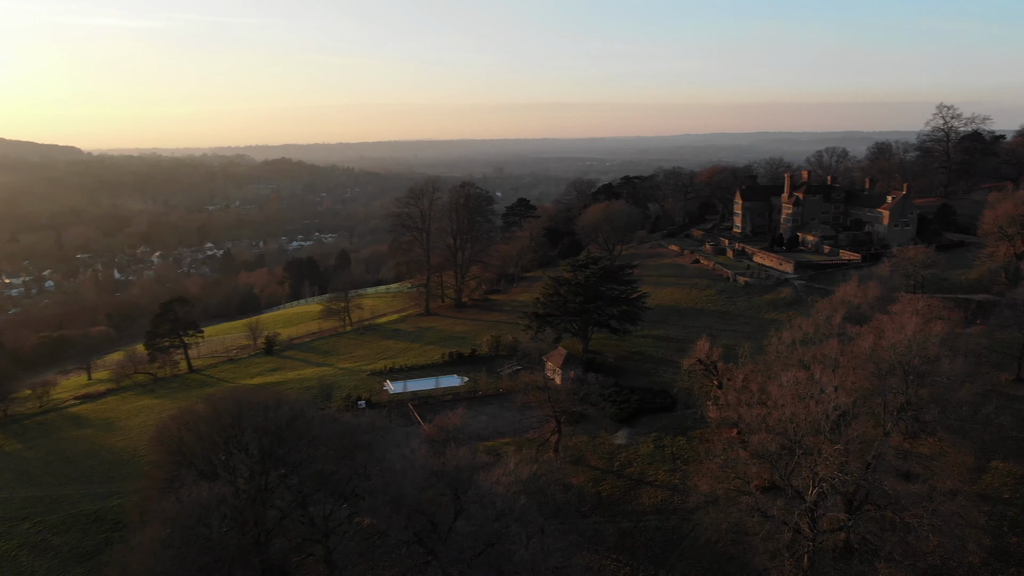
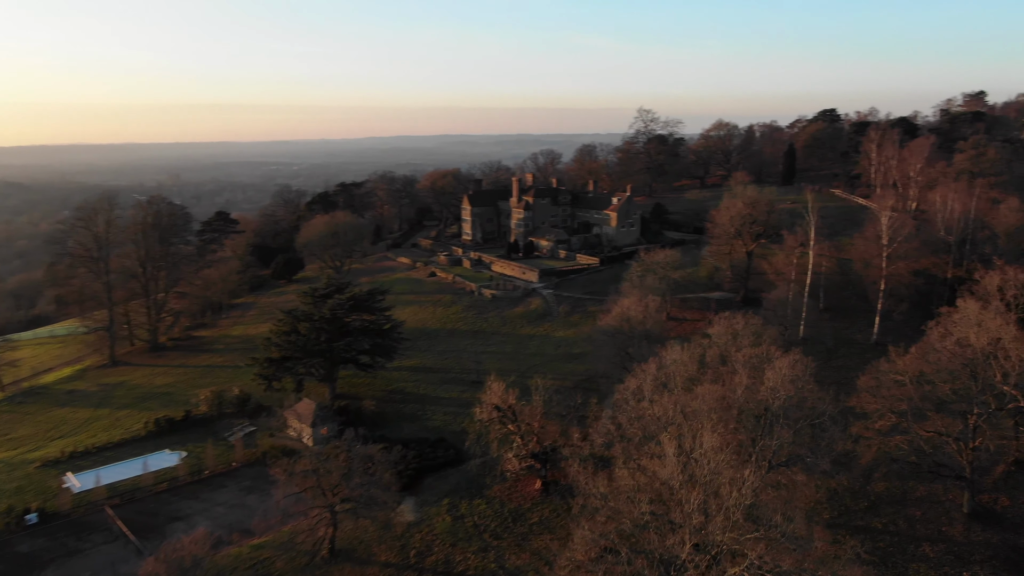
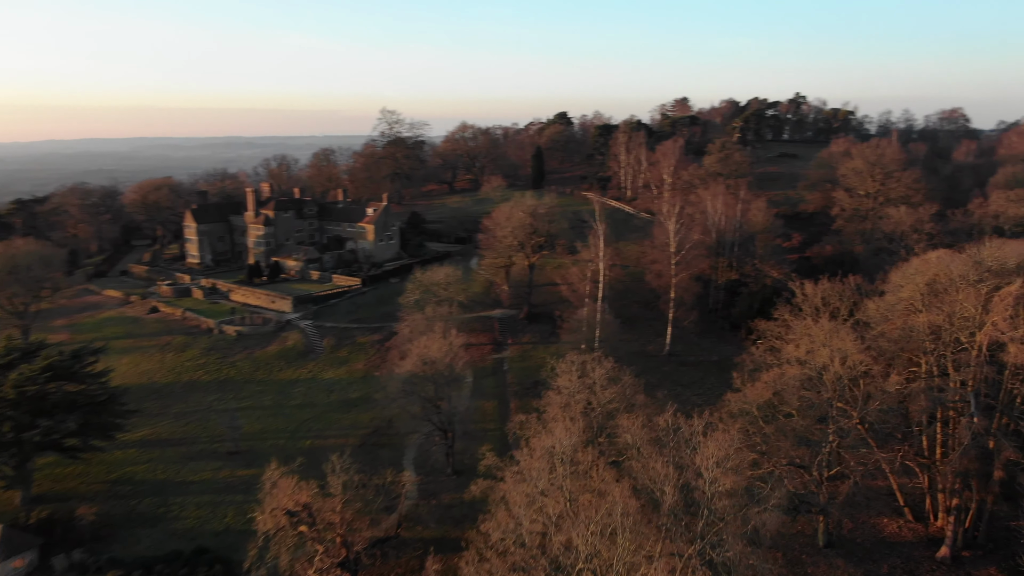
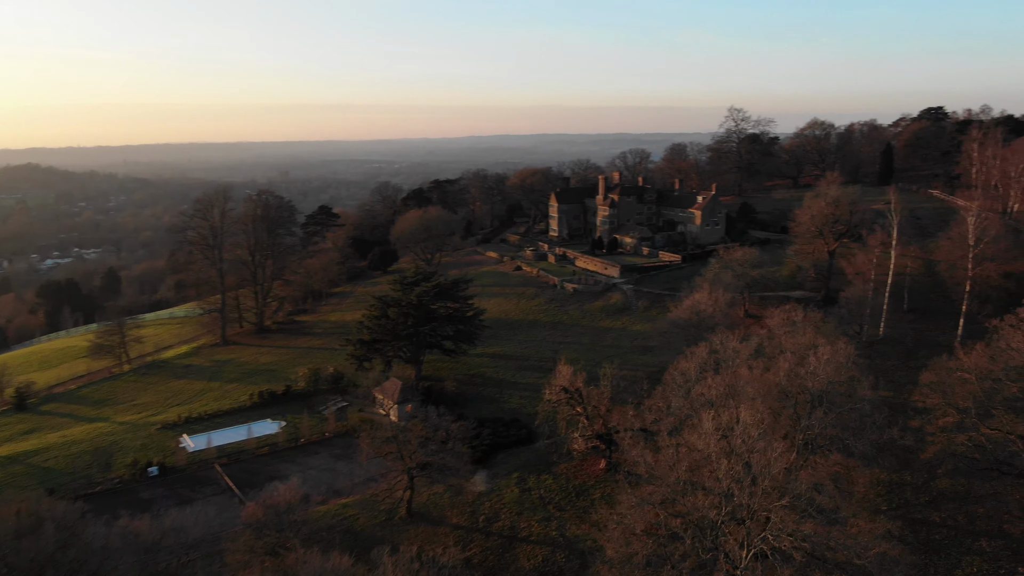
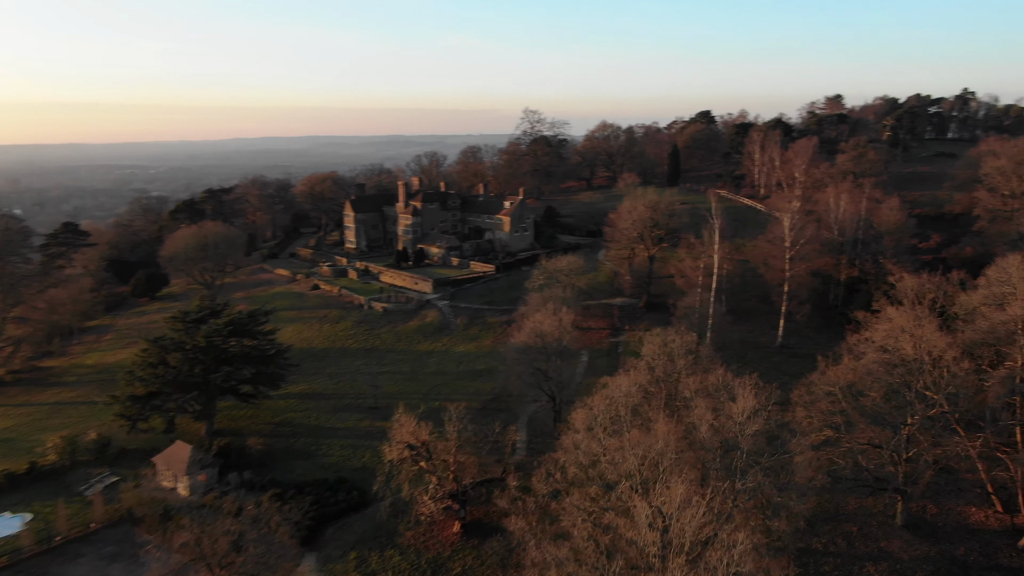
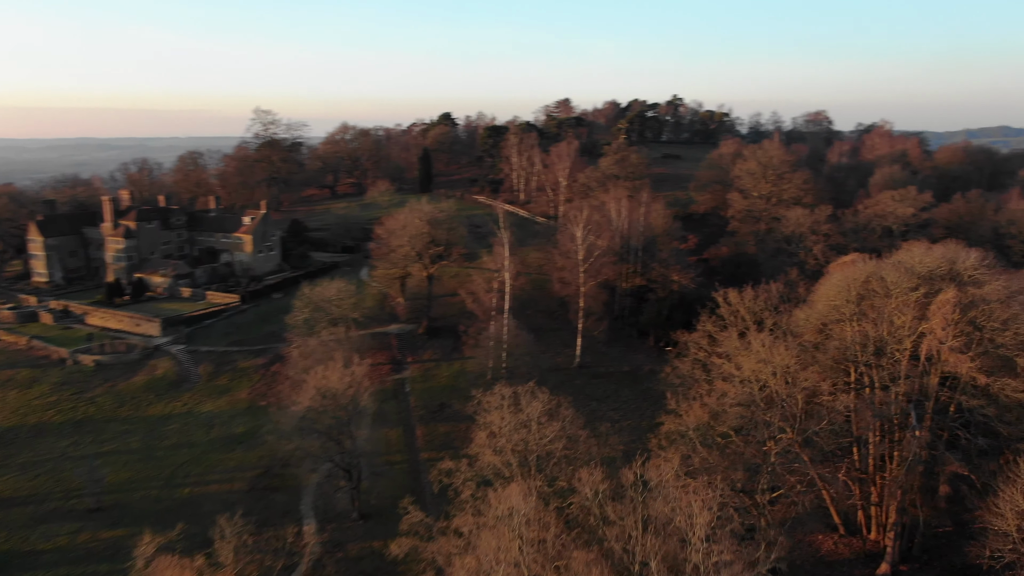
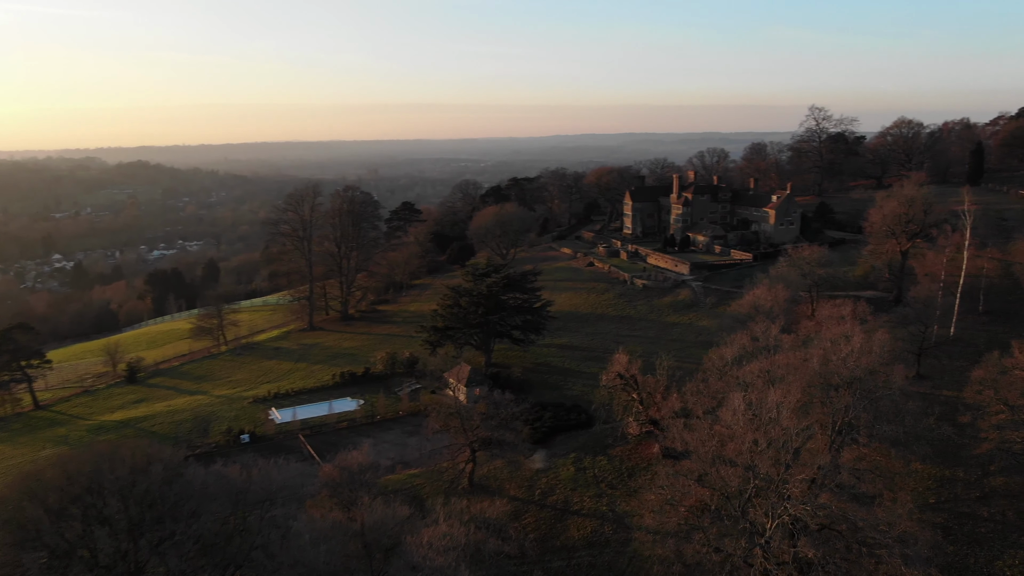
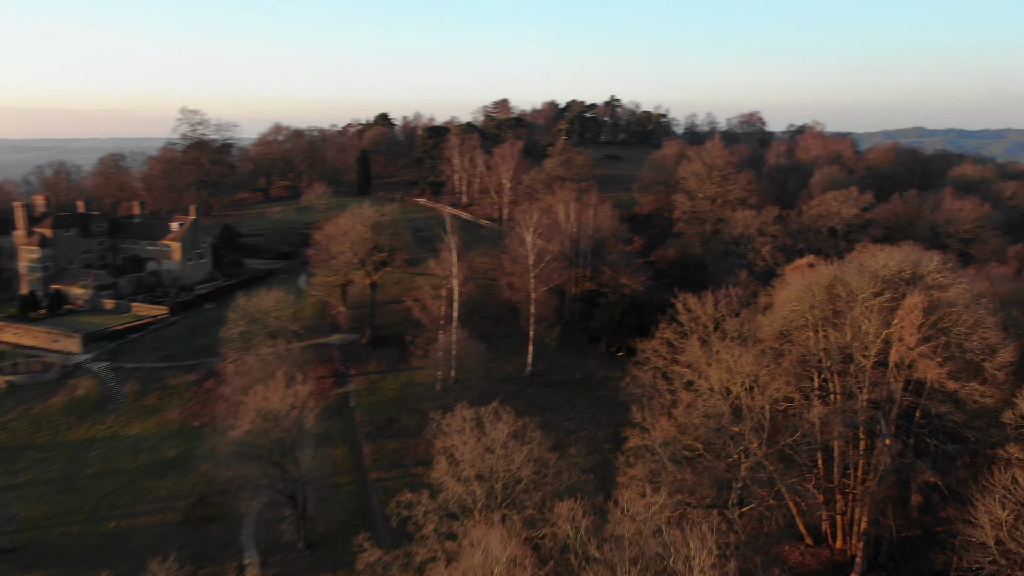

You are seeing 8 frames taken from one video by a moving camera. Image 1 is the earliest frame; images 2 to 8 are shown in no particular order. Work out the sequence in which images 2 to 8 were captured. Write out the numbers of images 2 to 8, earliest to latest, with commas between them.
7, 4, 2, 5, 3, 6, 8
